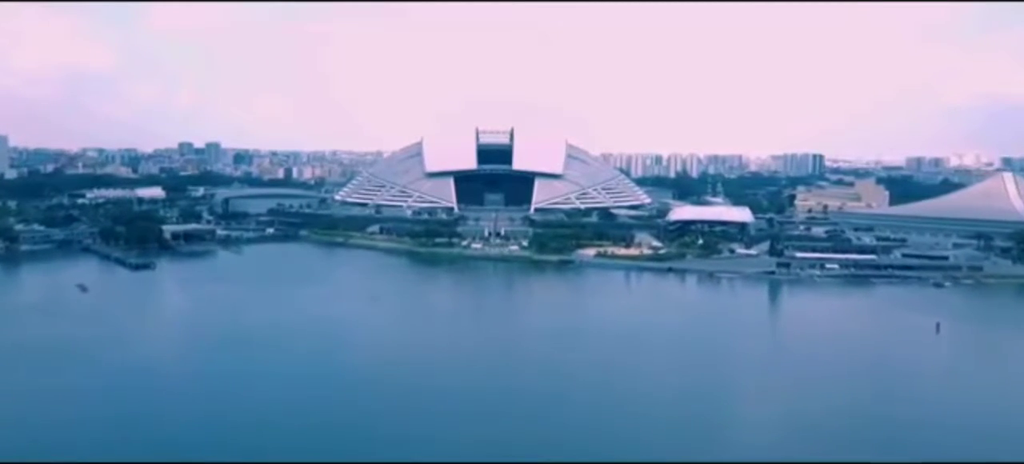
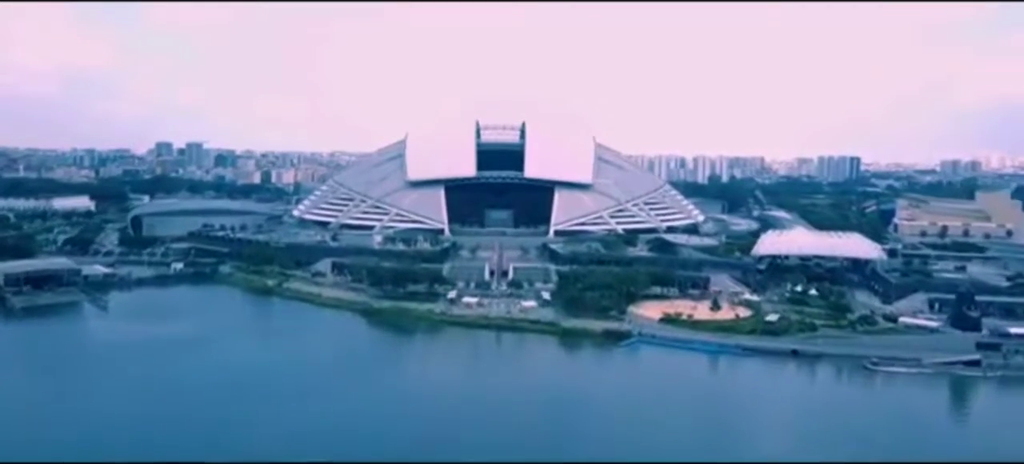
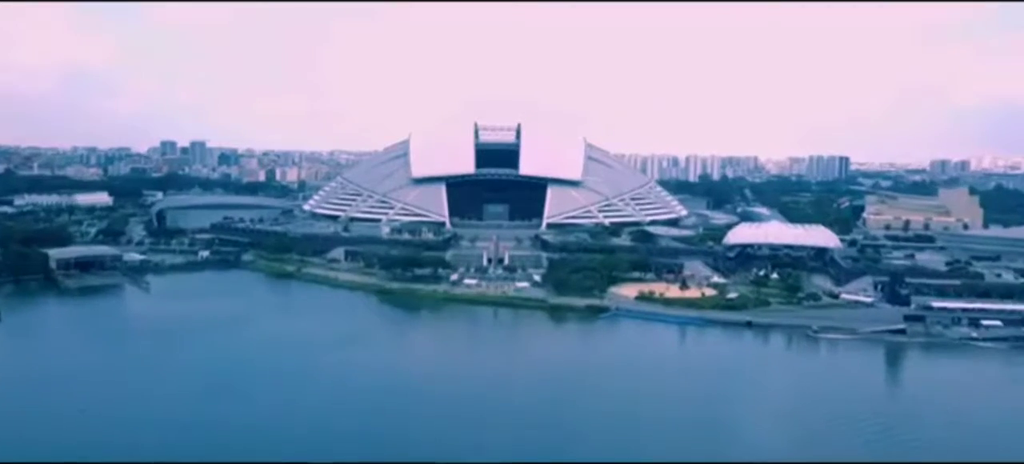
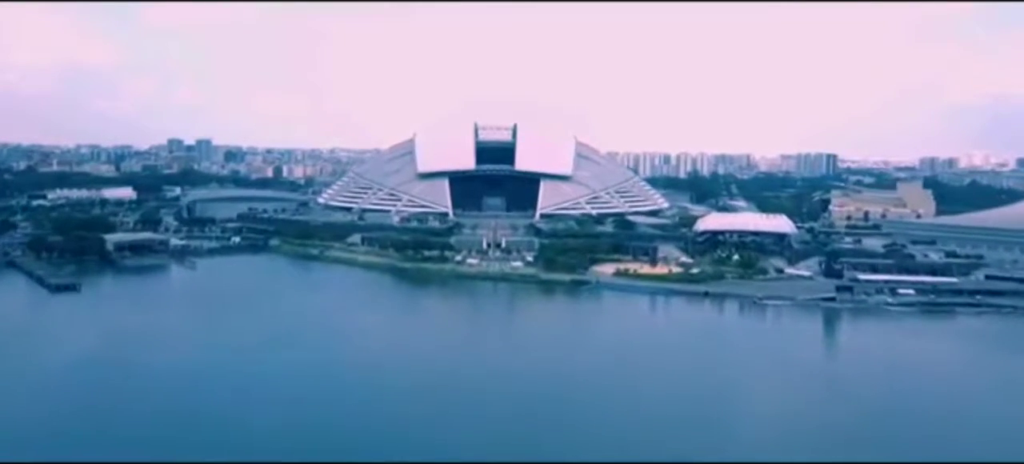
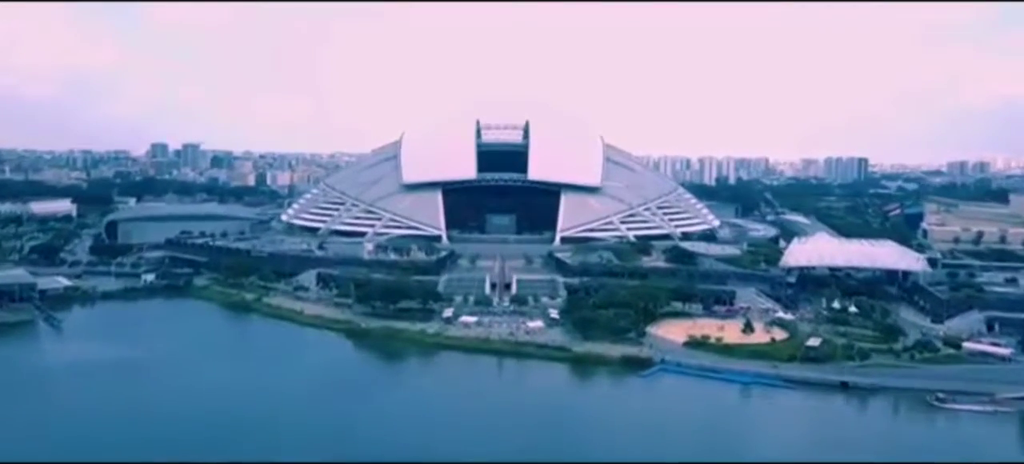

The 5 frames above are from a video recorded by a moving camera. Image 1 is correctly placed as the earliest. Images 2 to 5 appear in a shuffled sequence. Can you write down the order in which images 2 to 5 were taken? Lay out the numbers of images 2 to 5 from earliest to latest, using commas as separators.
4, 3, 2, 5
